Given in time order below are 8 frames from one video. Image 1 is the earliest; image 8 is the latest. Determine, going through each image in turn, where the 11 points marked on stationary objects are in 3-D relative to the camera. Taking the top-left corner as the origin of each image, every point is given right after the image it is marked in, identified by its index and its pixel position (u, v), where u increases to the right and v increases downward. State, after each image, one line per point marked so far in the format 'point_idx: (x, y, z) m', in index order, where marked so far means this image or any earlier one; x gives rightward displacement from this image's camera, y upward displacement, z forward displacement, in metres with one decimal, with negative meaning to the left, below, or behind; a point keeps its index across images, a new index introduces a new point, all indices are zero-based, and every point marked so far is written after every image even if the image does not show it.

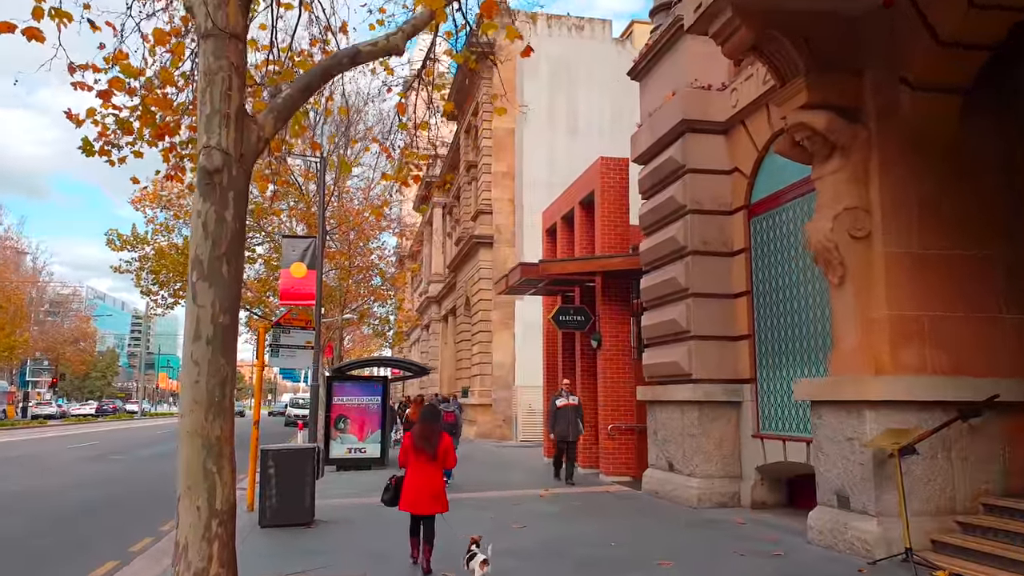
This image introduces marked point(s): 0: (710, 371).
0: (+2.8, -1.2, +10.7) m
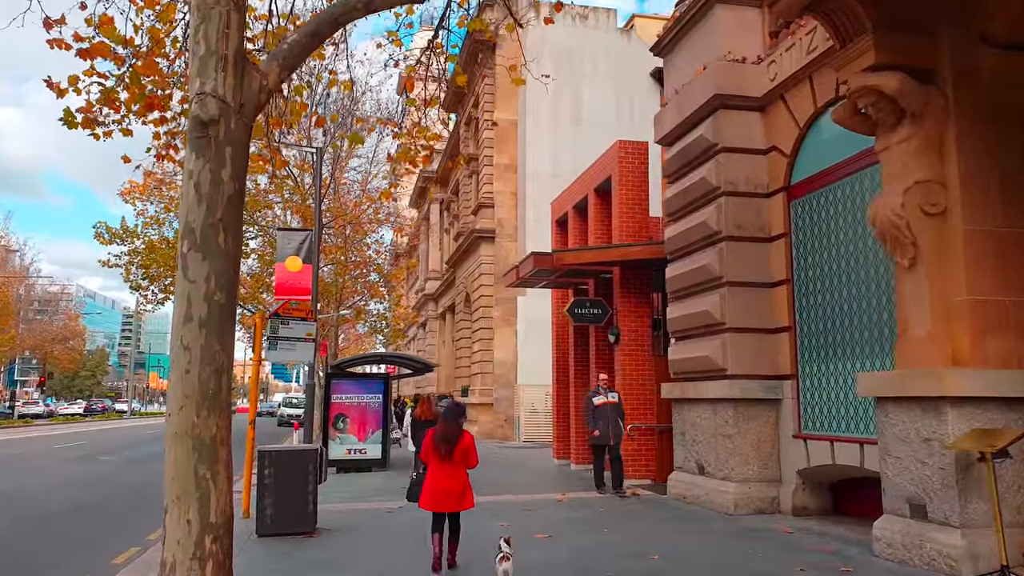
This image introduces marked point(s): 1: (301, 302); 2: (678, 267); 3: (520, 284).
0: (+3.1, -1.0, +9.8) m
1: (-3.1, -0.2, +11.1) m
2: (+2.6, +0.3, +11.3) m
3: (+0.2, +0.1, +15.6) m
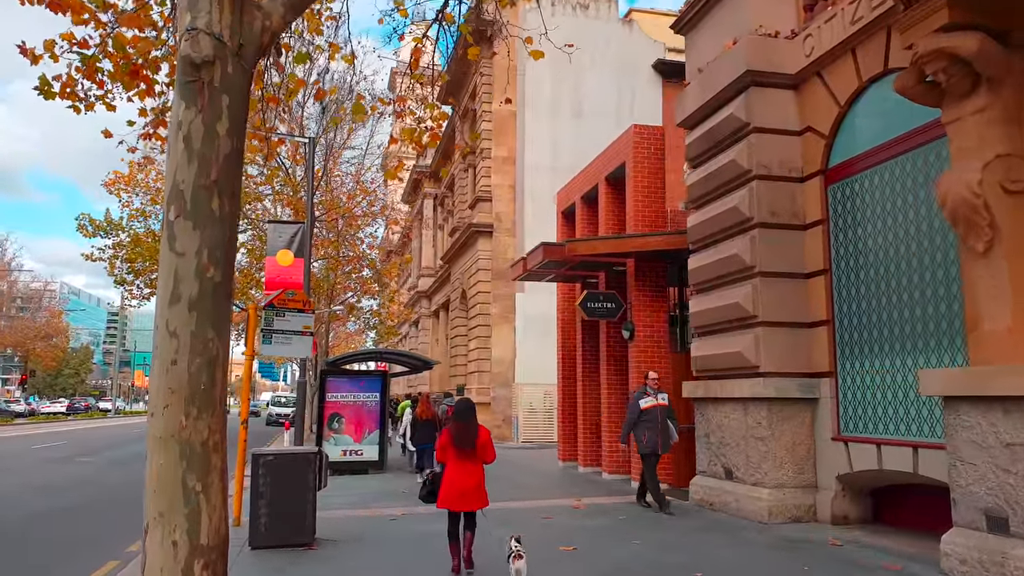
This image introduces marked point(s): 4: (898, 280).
0: (+3.3, -0.9, +9.1) m
1: (-2.9, -0.1, +10.3) m
2: (+2.7, +0.4, +10.5) m
3: (+0.3, +0.2, +14.8) m
4: (+4.1, +0.1, +8.3) m
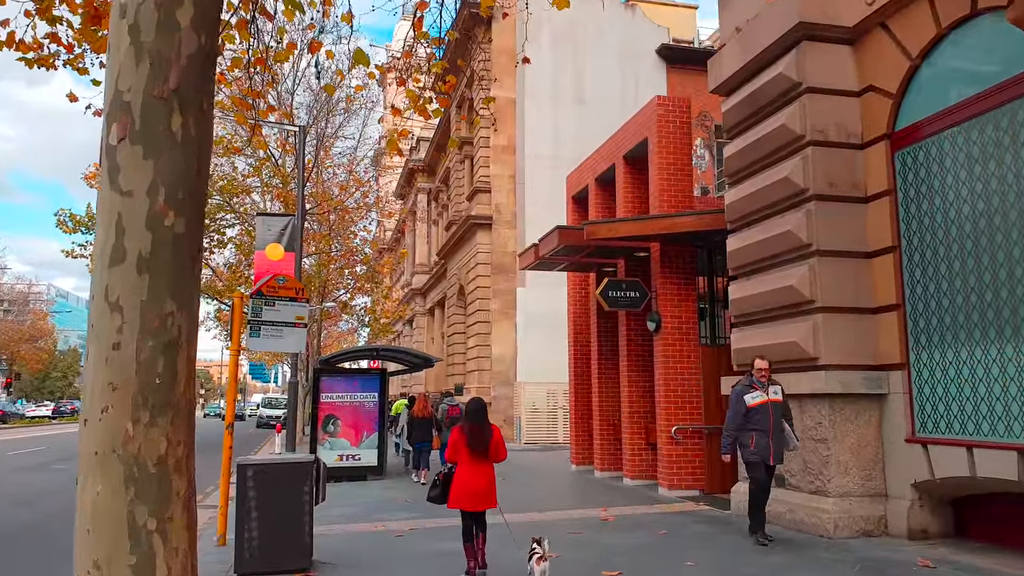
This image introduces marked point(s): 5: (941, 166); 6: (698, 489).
0: (+3.5, -0.7, +8.0) m
1: (-2.7, +0.1, +9.1) m
2: (+3.0, +0.6, +9.4) m
3: (+0.4, +0.4, +13.7) m
4: (+4.4, +0.3, +7.2) m
5: (+4.3, +1.2, +7.5) m
6: (+2.8, -3.0, +11.3) m
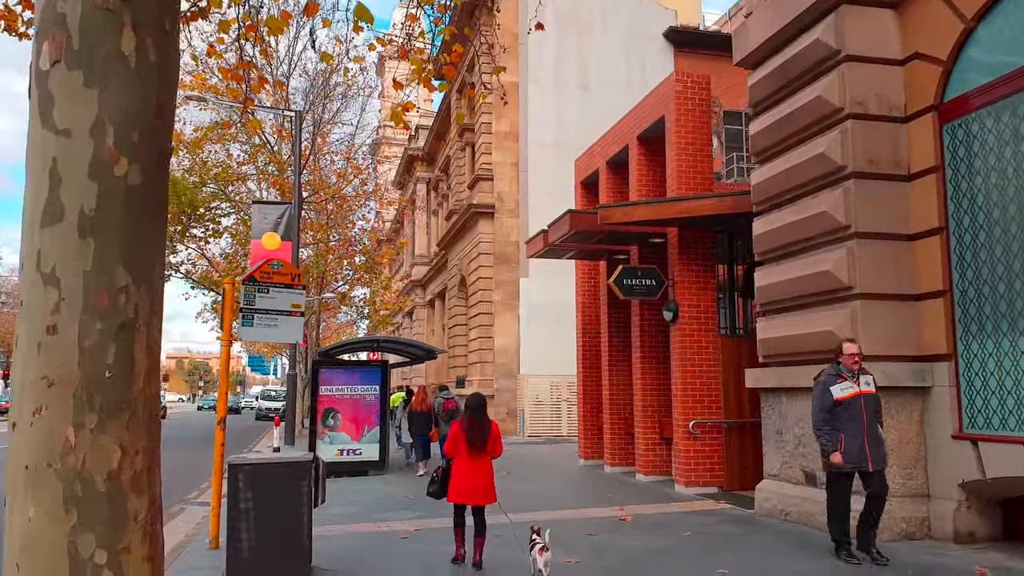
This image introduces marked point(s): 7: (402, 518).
0: (+3.7, -0.5, +7.4) m
1: (-2.5, +0.3, +8.5) m
2: (+3.1, +0.8, +8.8) m
3: (+0.6, +0.6, +13.1) m
4: (+4.5, +0.4, +6.6) m
5: (+4.4, +1.4, +6.9) m
6: (+2.9, -2.8, +10.7) m
7: (-1.4, -2.9, +9.3) m
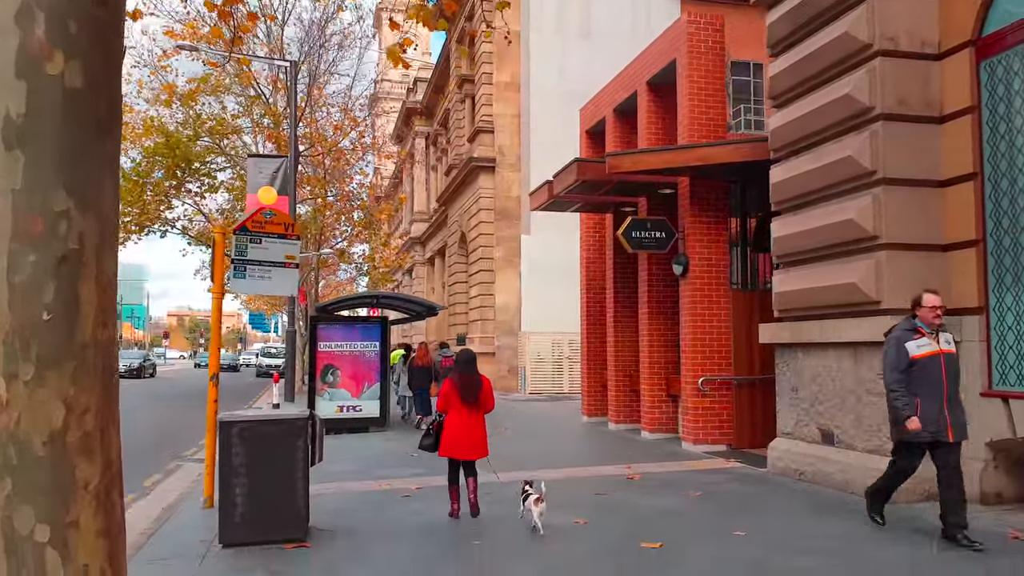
0: (+3.7, -0.1, +7.0) m
1: (-2.5, +0.8, +8.0) m
2: (+3.2, +1.3, +8.4) m
3: (+0.6, +1.4, +12.6) m
4: (+4.6, +0.8, +6.1) m
5: (+4.5, +1.8, +6.5) m
6: (+3.0, -2.2, +10.5) m
7: (-1.3, -2.3, +9.1) m
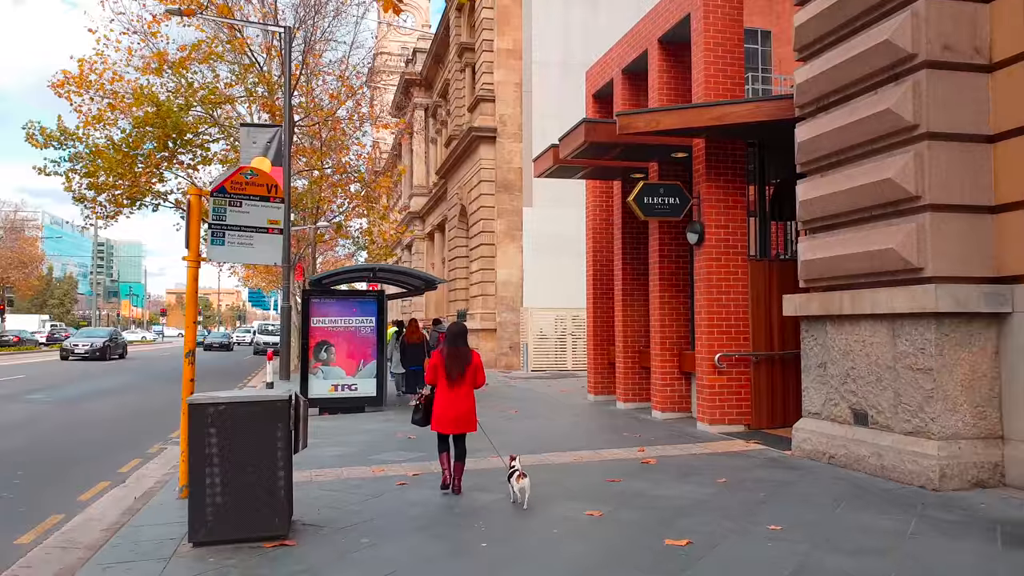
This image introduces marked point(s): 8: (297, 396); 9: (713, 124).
0: (+3.8, +0.2, +6.3) m
1: (-2.5, +1.1, +7.3) m
2: (+3.2, +1.7, +7.6) m
3: (+0.7, +1.8, +11.9) m
4: (+4.6, +1.1, +5.4) m
5: (+4.5, +2.1, +5.7) m
6: (+3.0, -1.8, +9.8) m
7: (-1.3, -1.9, +8.5) m
8: (-1.6, -0.8, +5.8) m
9: (+2.5, +2.0, +9.4) m
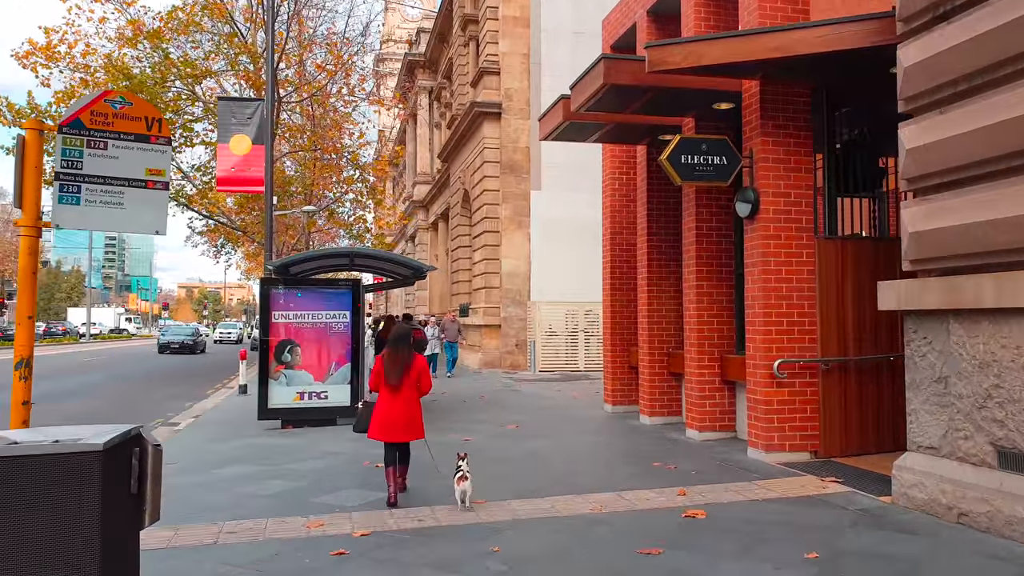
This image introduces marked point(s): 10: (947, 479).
0: (+3.7, +0.3, +4.0) m
1: (-2.5, +1.2, +5.1) m
2: (+3.2, +1.8, +5.3) m
3: (+0.7, +2.0, +9.6) m
4: (+4.5, +1.2, +3.1) m
5: (+4.4, +2.2, +3.4) m
6: (+3.0, -1.6, +7.6) m
7: (-1.3, -1.8, +6.2) m
8: (-1.7, -0.7, +3.5) m
9: (+2.4, +2.2, +7.1) m
10: (+3.0, -1.3, +5.3) m
